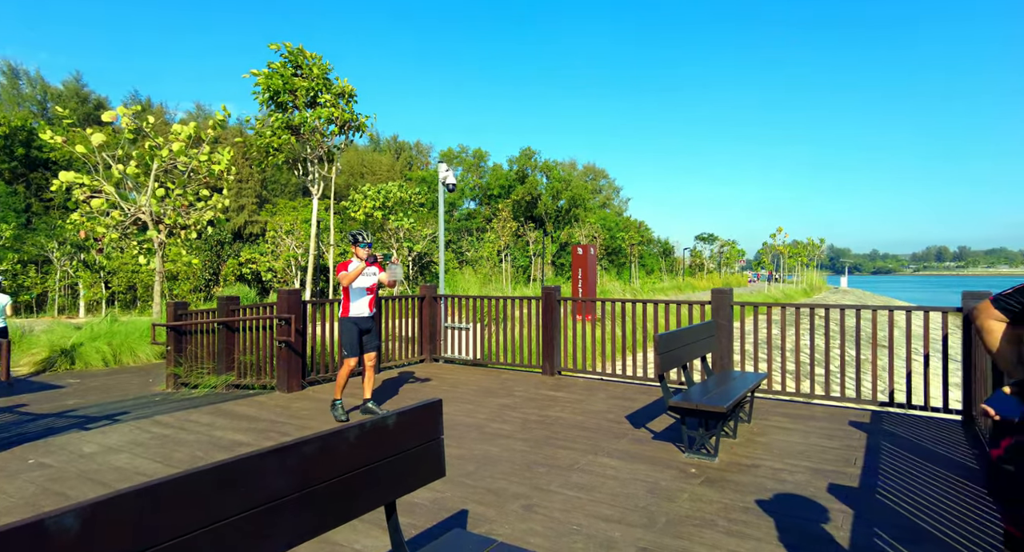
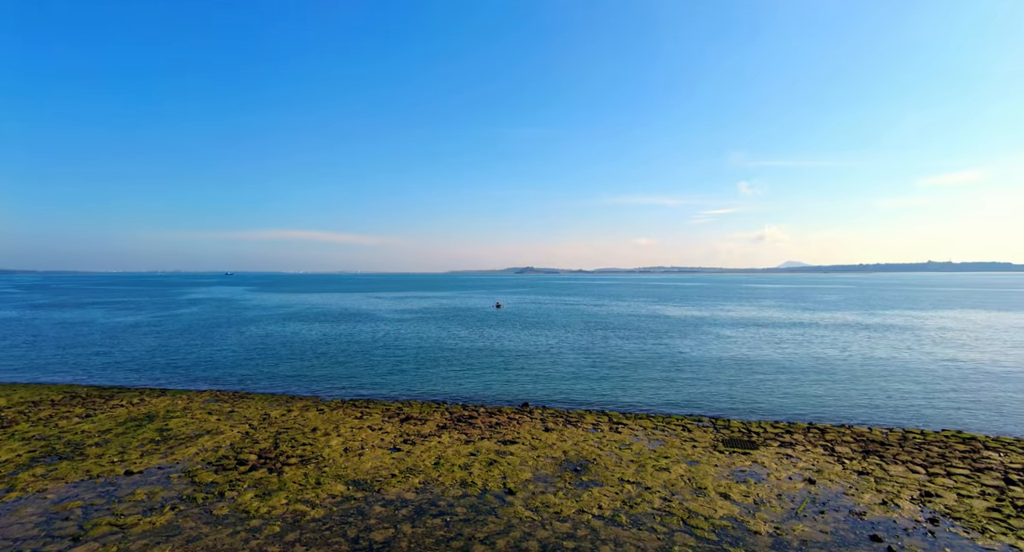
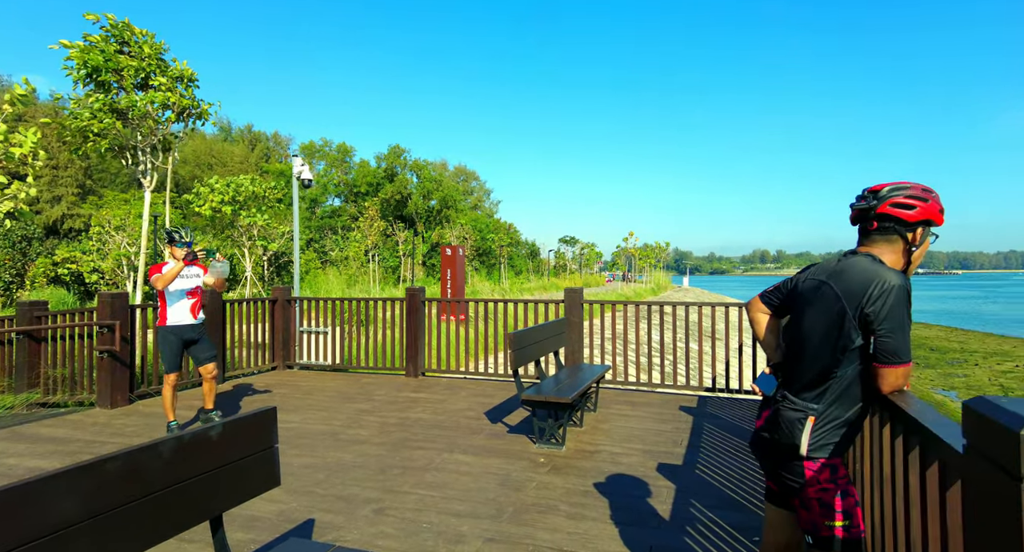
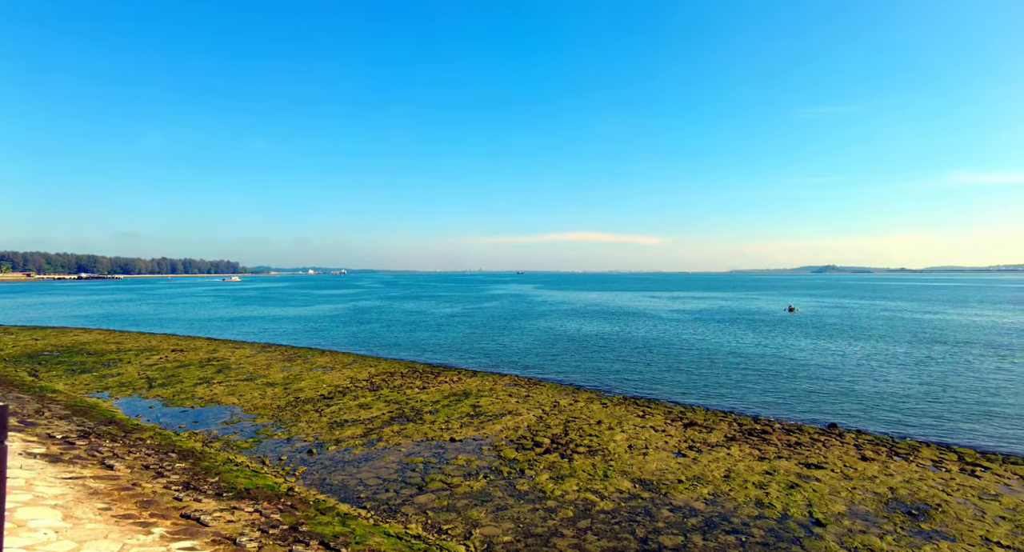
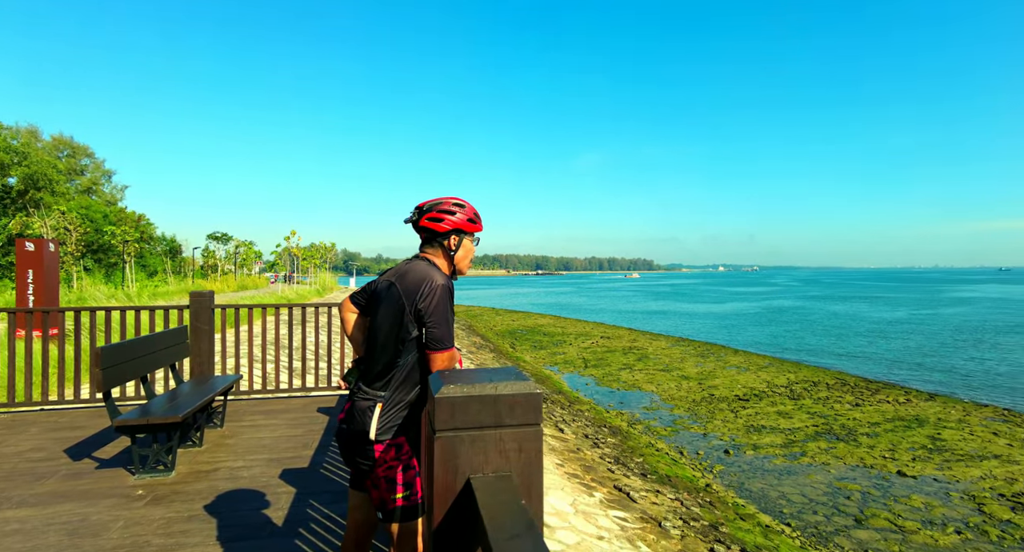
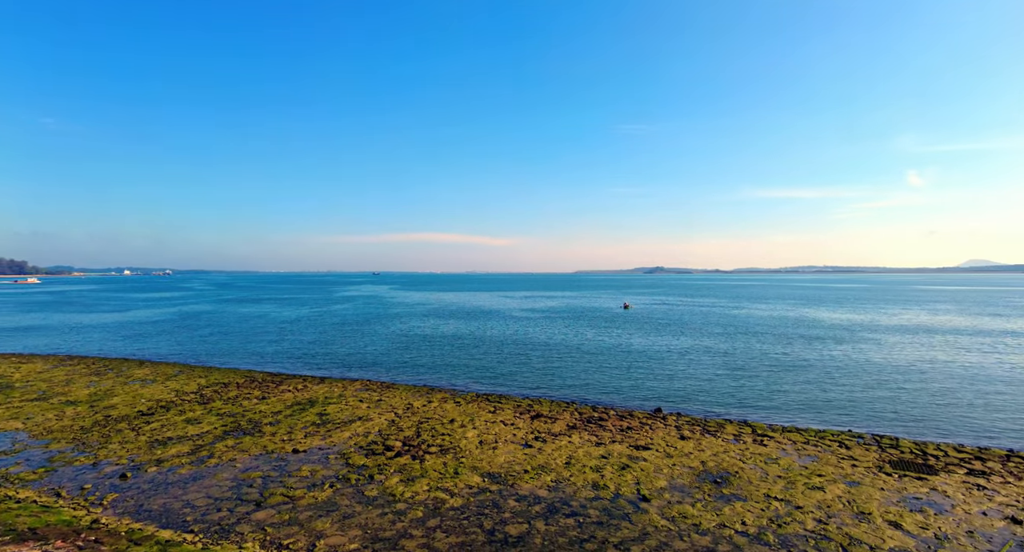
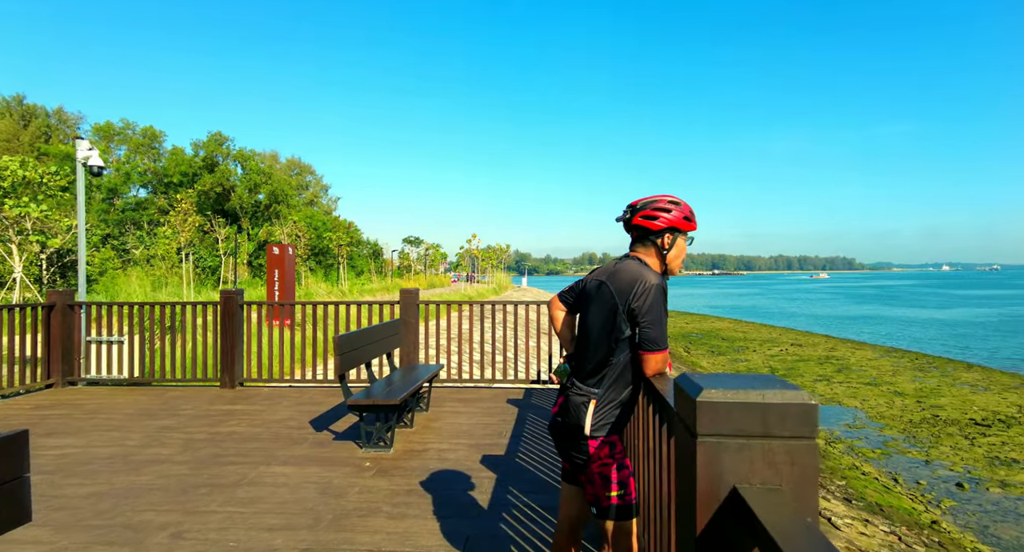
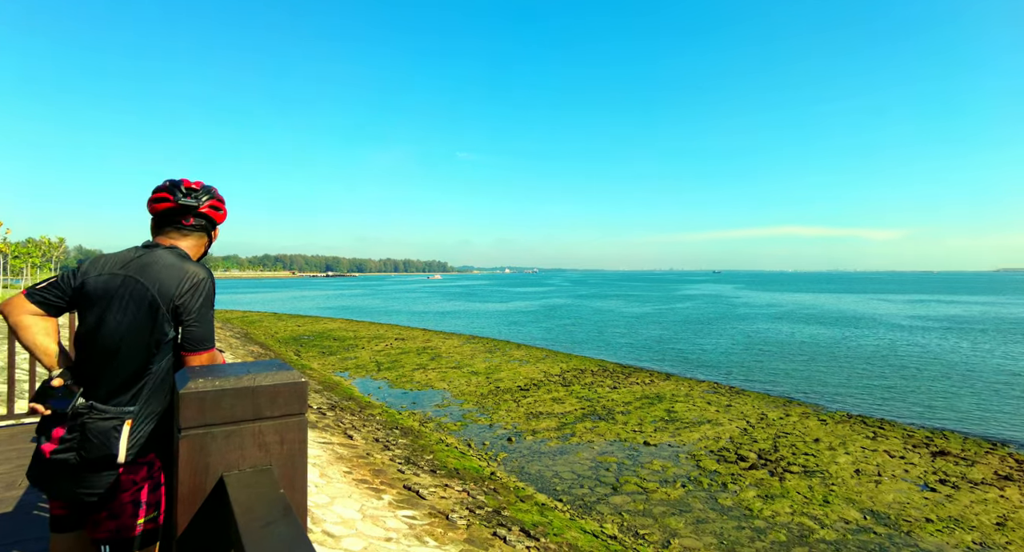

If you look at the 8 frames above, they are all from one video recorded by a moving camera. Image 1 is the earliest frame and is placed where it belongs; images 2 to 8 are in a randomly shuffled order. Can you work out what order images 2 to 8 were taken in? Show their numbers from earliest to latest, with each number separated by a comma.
3, 7, 5, 8, 4, 6, 2
